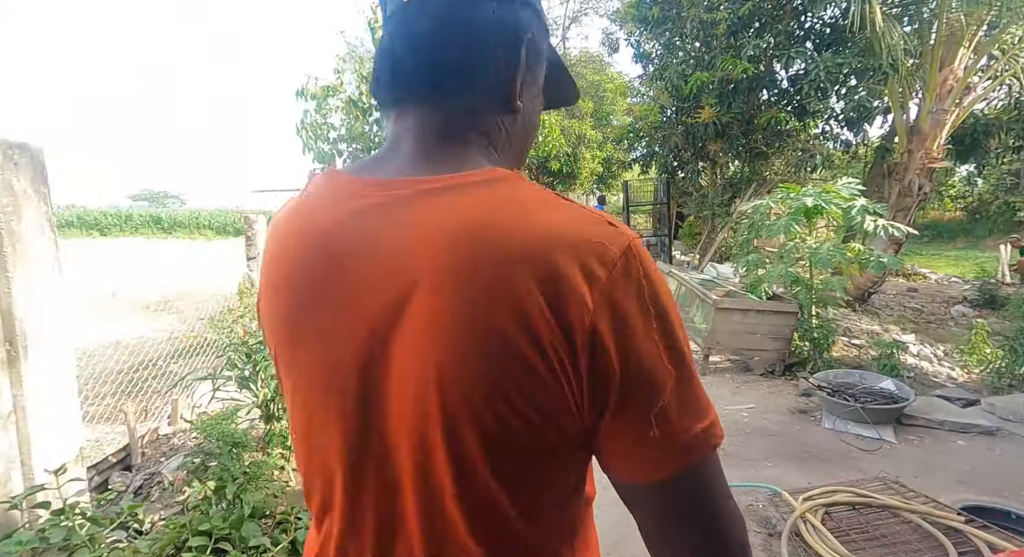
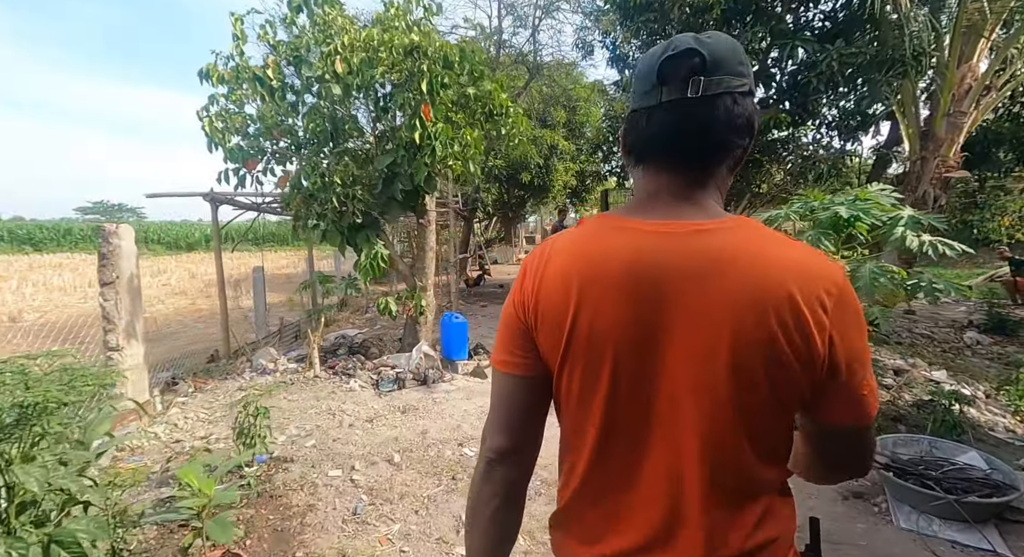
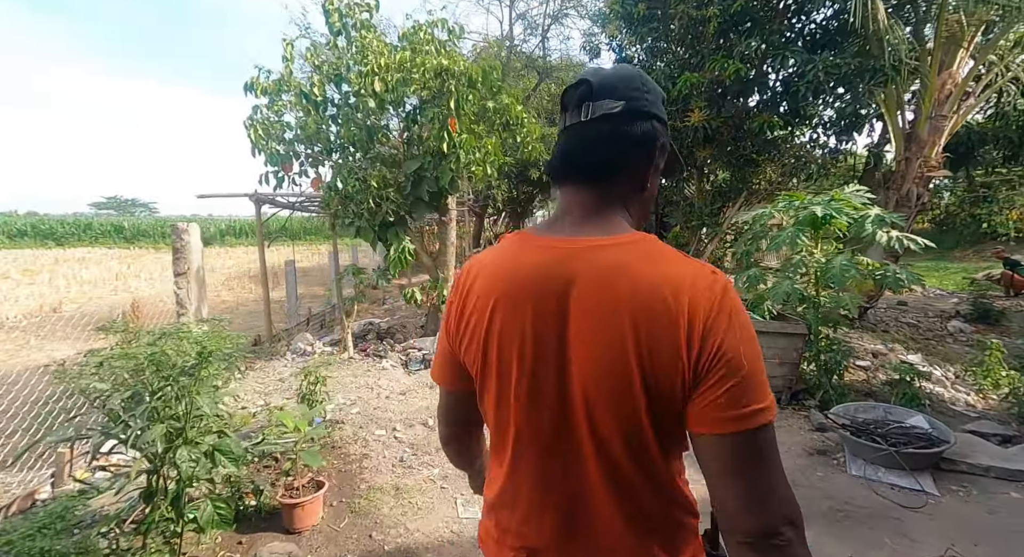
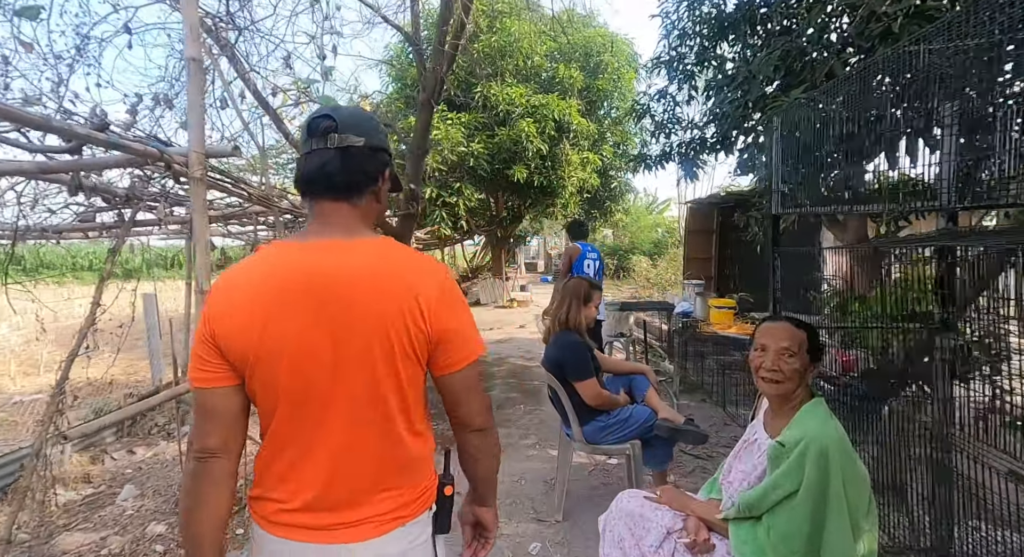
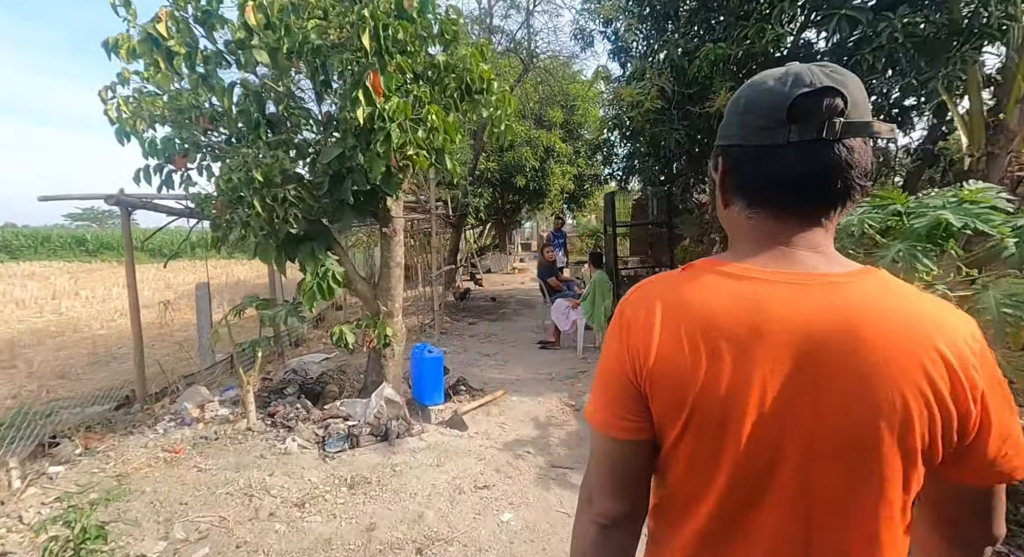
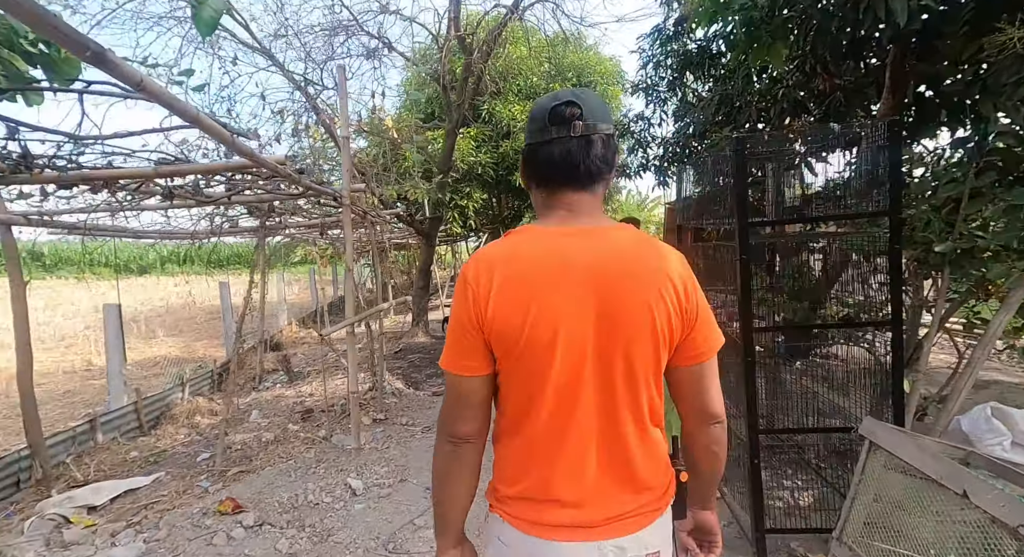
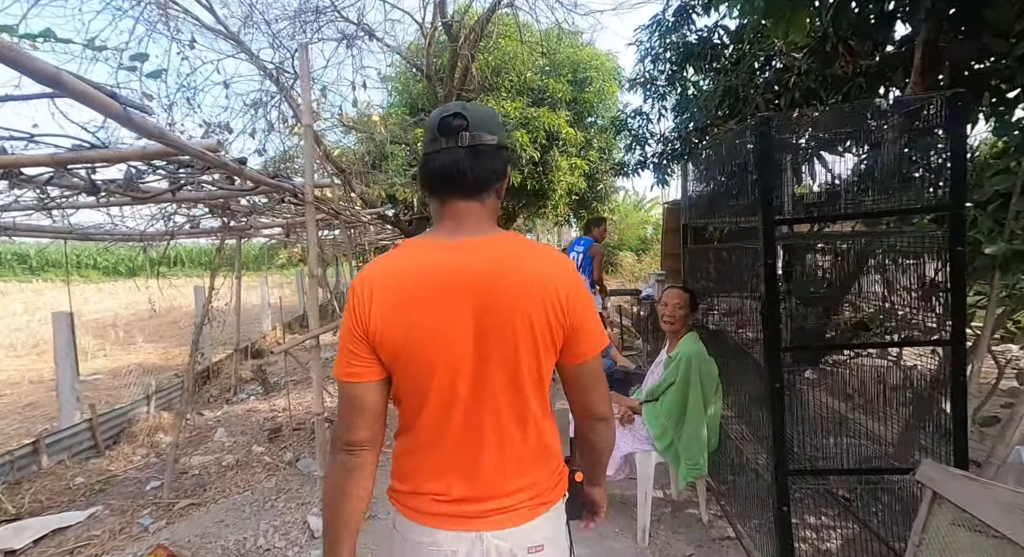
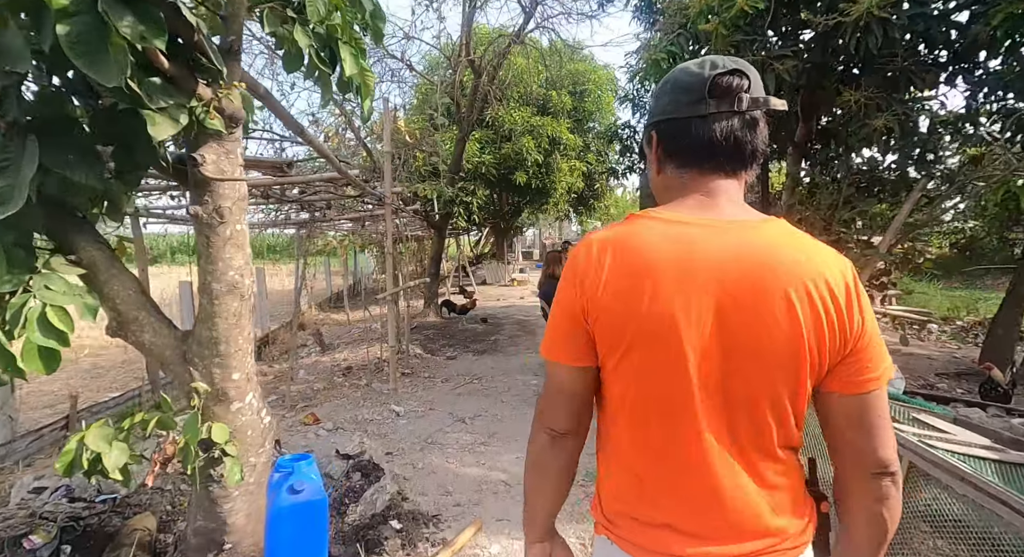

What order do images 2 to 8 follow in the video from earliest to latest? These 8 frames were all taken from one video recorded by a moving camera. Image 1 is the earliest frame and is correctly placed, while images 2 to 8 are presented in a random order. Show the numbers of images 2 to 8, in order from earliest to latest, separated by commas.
3, 2, 5, 8, 6, 7, 4
